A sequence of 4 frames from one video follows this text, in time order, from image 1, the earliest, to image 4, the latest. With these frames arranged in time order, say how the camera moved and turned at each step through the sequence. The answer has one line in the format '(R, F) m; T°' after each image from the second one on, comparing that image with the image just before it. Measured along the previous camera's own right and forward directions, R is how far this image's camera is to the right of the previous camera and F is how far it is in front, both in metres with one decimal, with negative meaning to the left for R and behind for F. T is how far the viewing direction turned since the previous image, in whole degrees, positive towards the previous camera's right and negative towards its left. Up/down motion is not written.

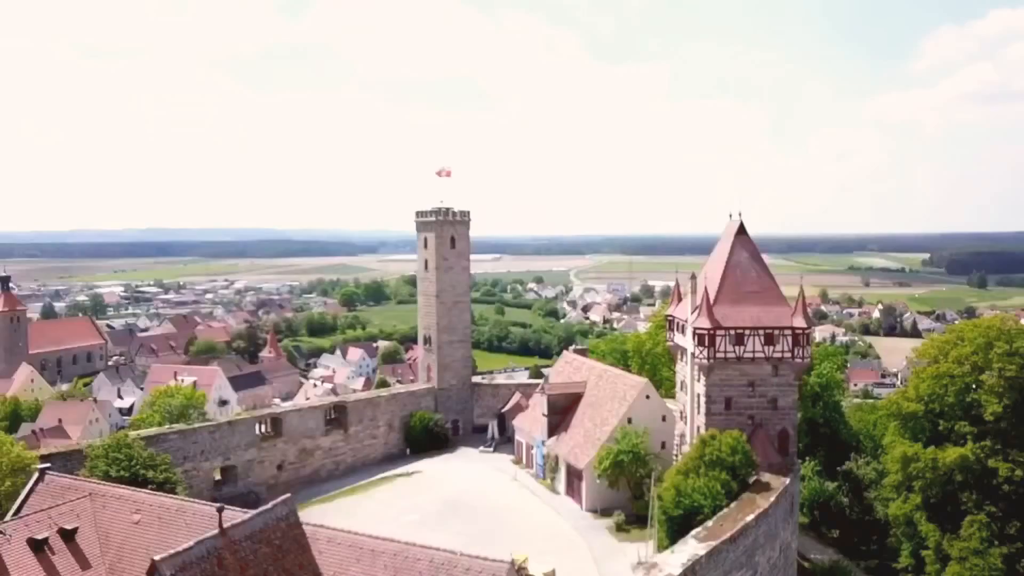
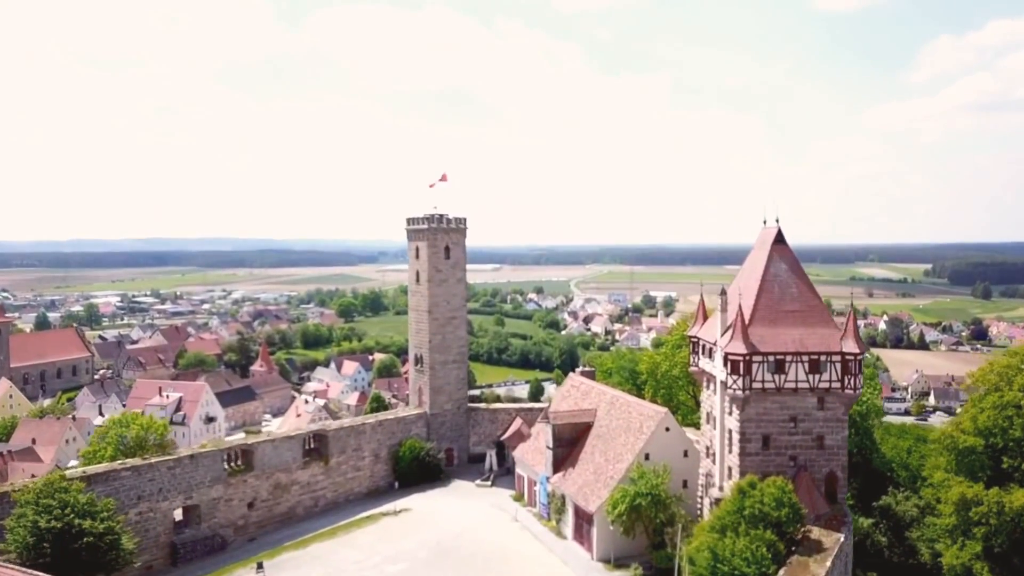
(0.0, +3.3) m; 0°
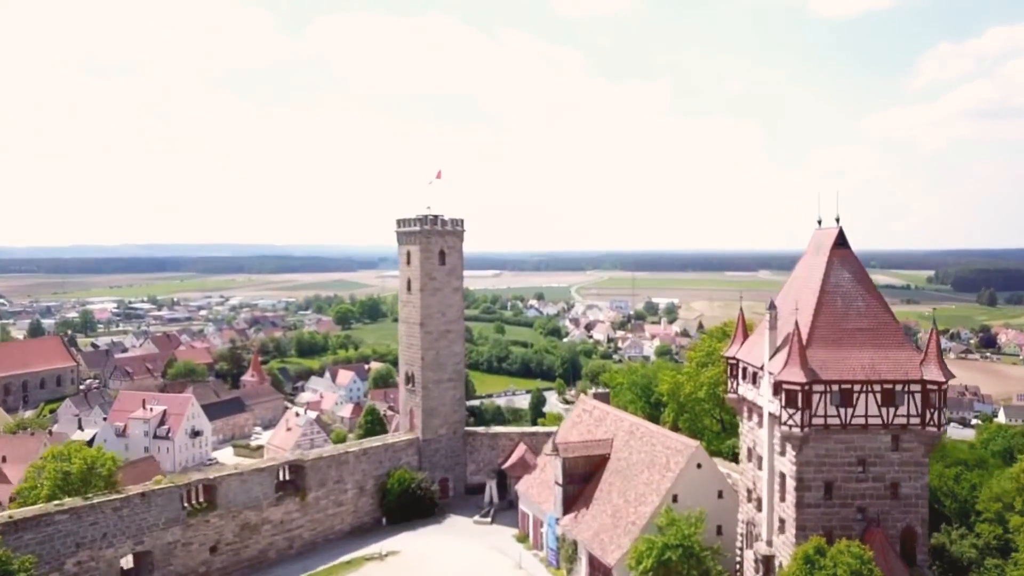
(-0.1, +3.6) m; 0°
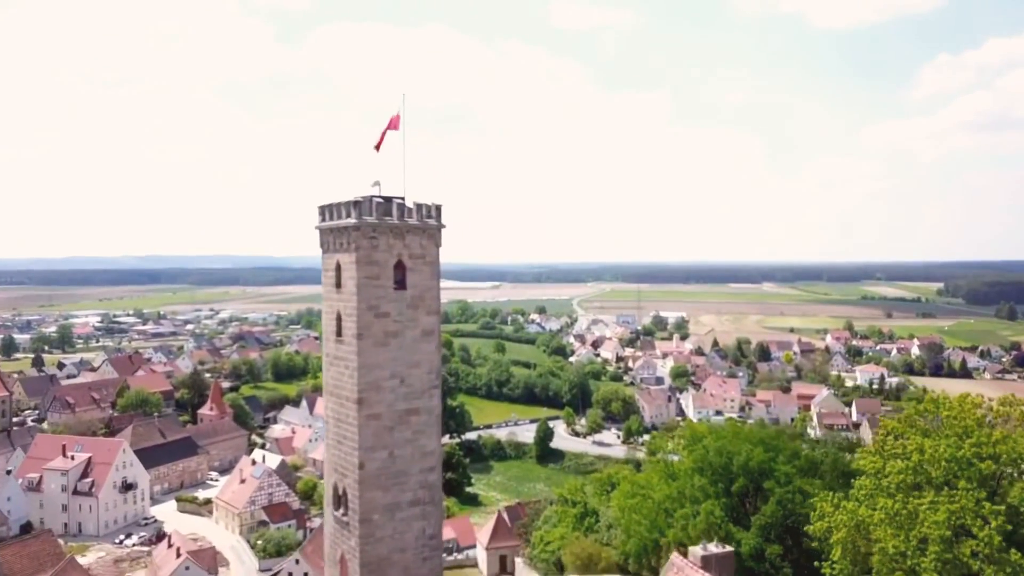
(-0.4, +13.2) m; 0°
